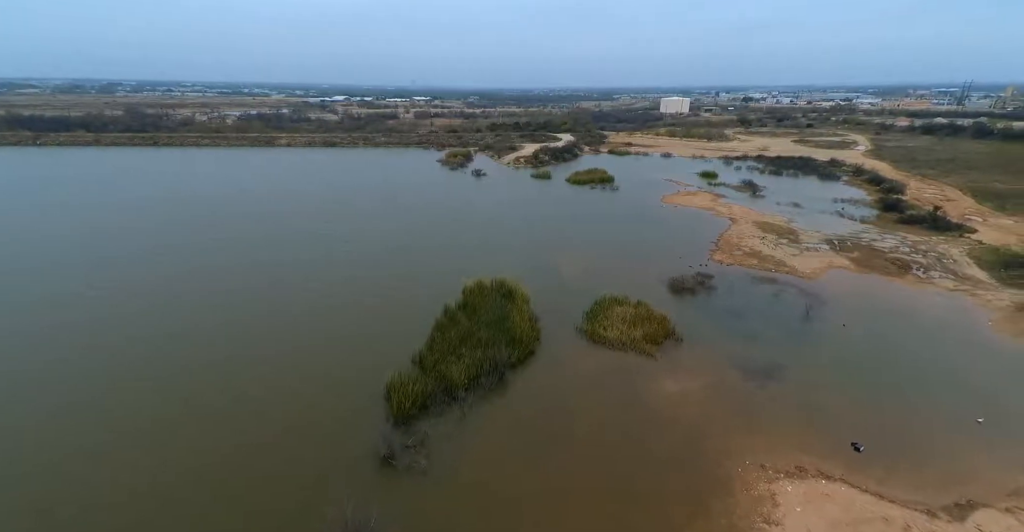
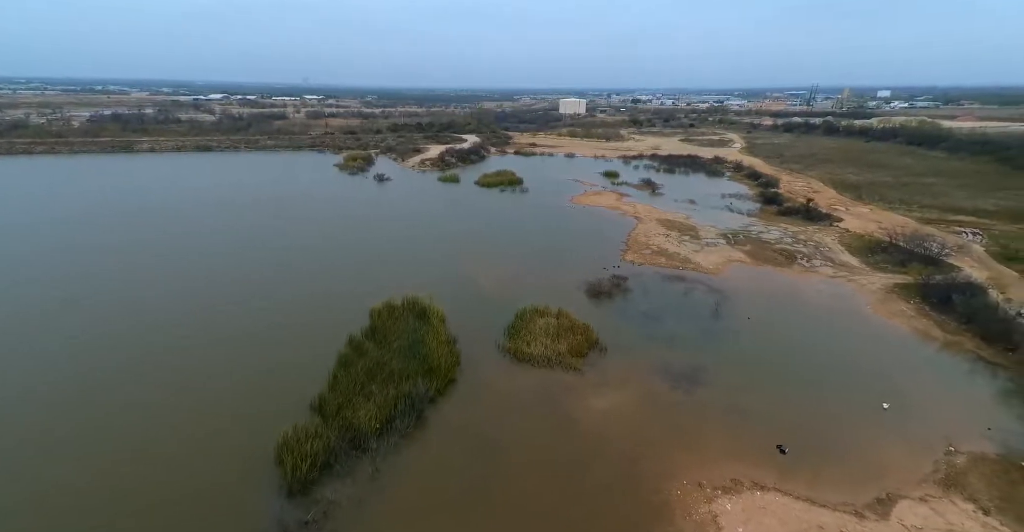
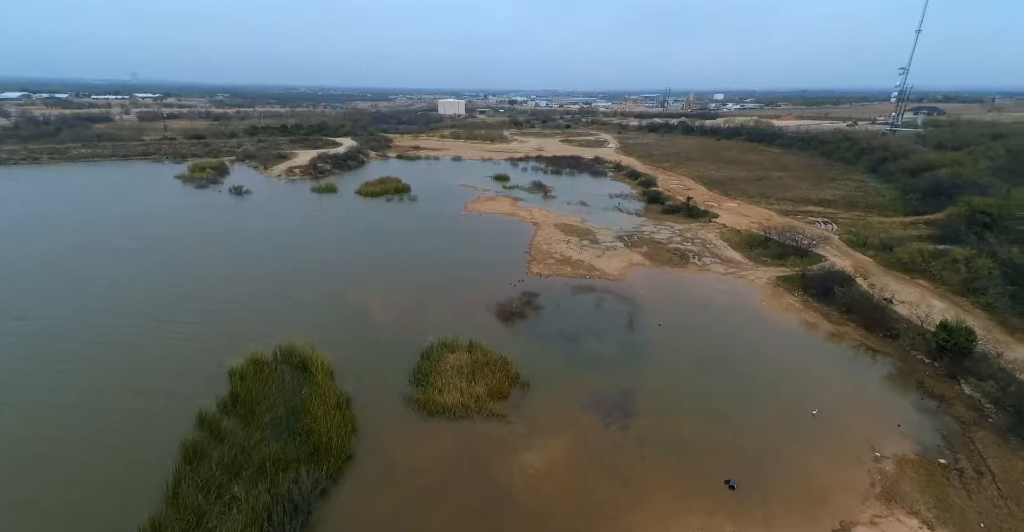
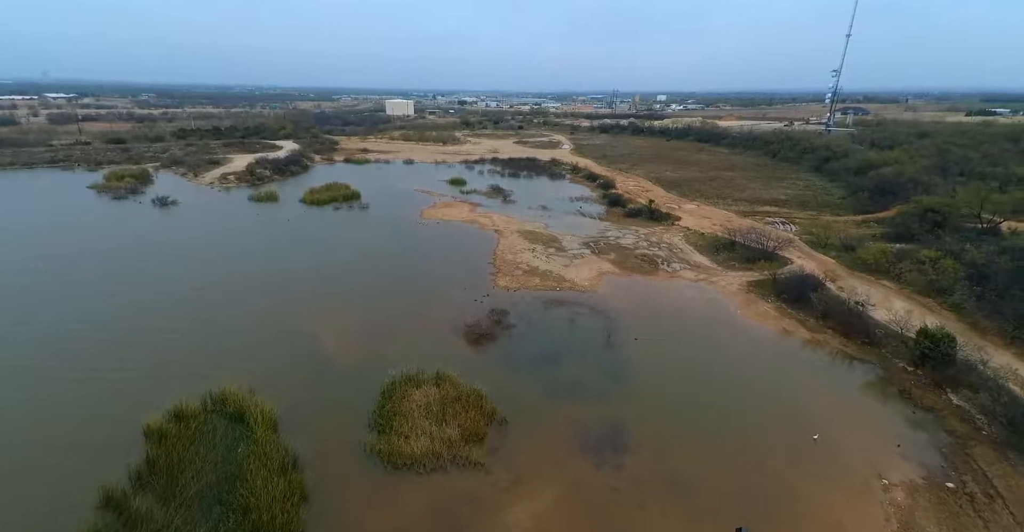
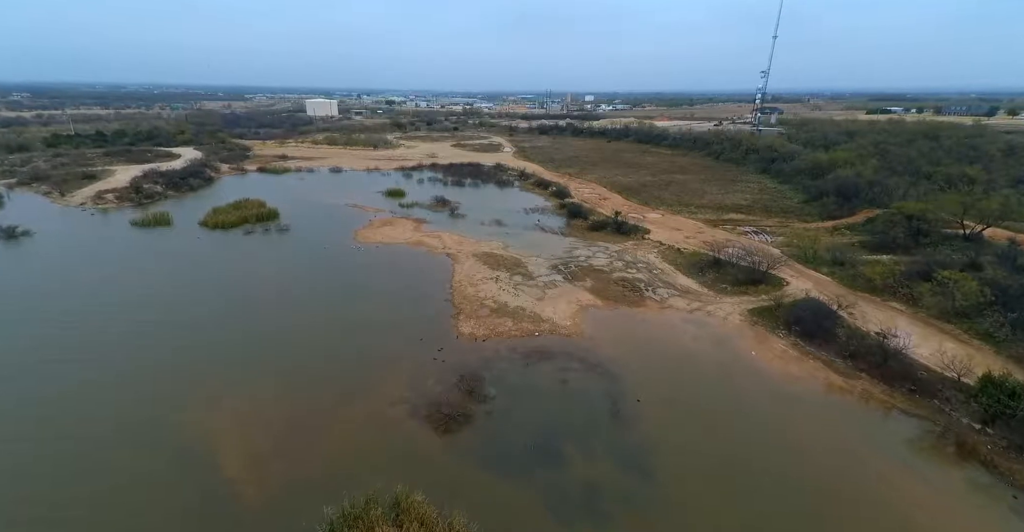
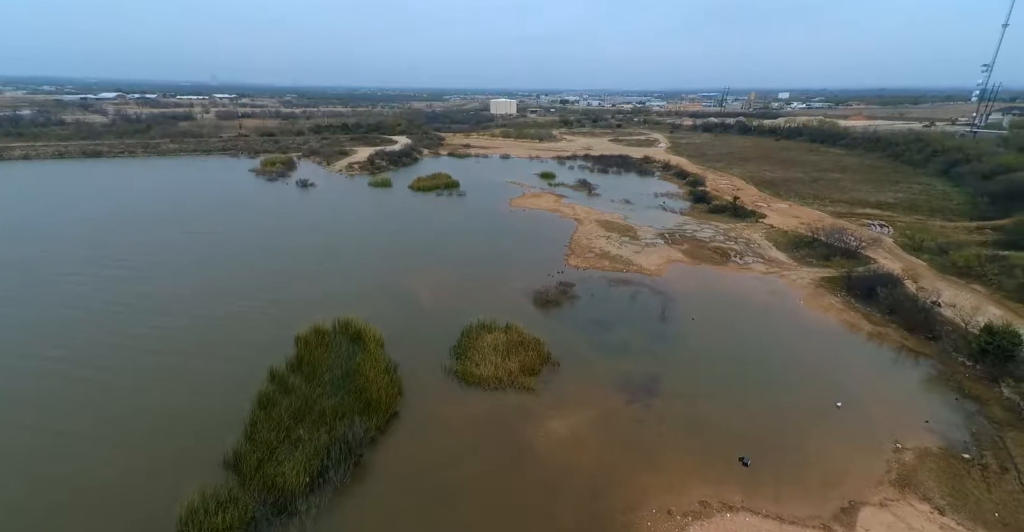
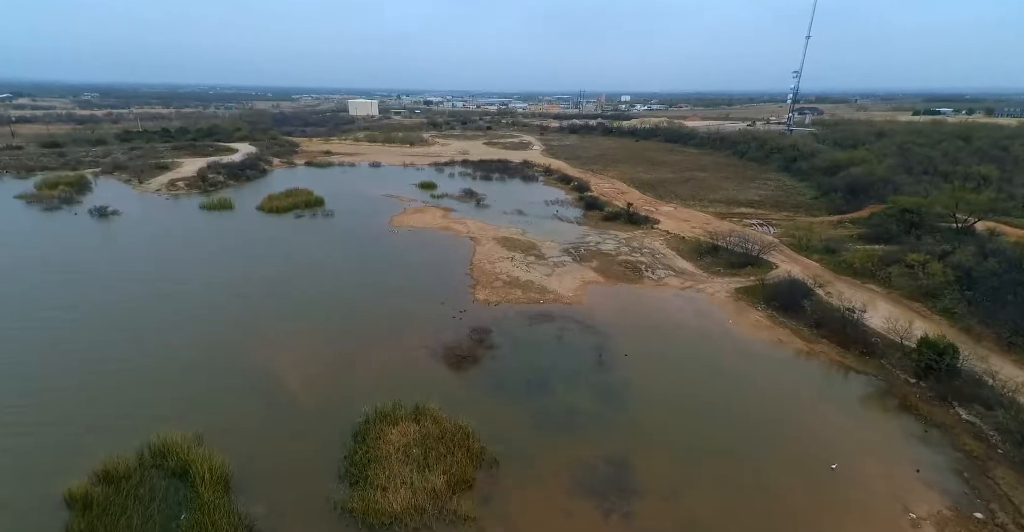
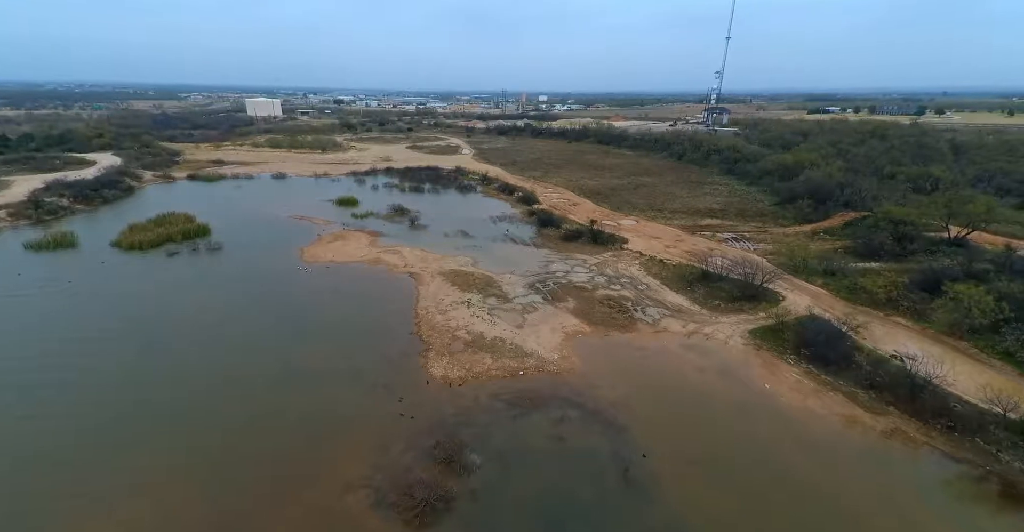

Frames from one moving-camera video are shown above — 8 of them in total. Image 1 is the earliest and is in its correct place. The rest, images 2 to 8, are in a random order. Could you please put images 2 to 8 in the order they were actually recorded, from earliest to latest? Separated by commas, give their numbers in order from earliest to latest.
2, 6, 3, 4, 7, 5, 8
